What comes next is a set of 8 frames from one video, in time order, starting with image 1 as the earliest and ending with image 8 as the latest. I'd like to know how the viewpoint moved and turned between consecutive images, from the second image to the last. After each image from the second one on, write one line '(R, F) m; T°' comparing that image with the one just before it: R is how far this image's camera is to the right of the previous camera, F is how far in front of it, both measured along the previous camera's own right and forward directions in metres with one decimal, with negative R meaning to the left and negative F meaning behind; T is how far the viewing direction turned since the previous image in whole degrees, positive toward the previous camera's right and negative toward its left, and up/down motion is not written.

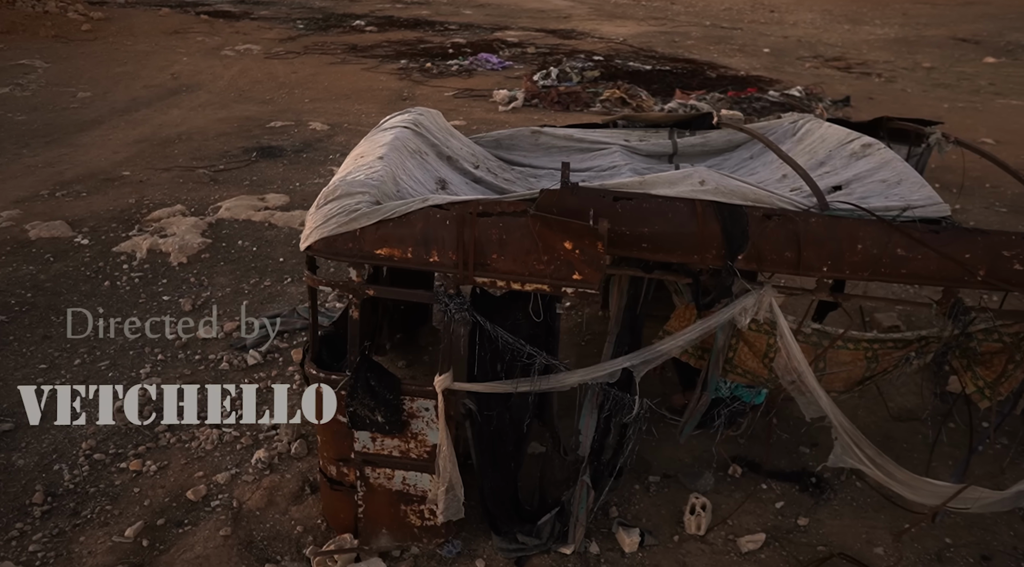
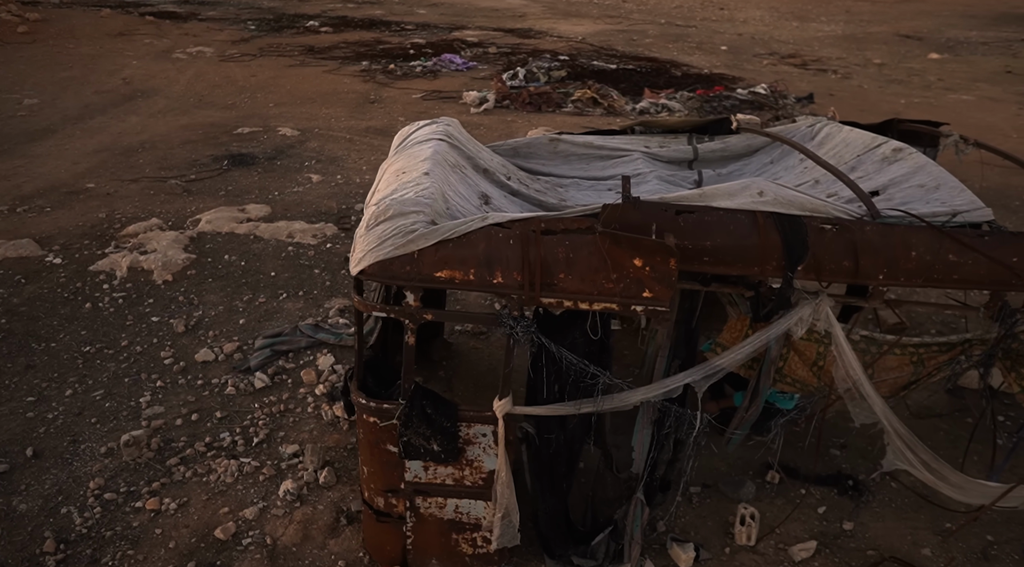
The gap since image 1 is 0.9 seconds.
(-0.4, +0.1) m; +4°
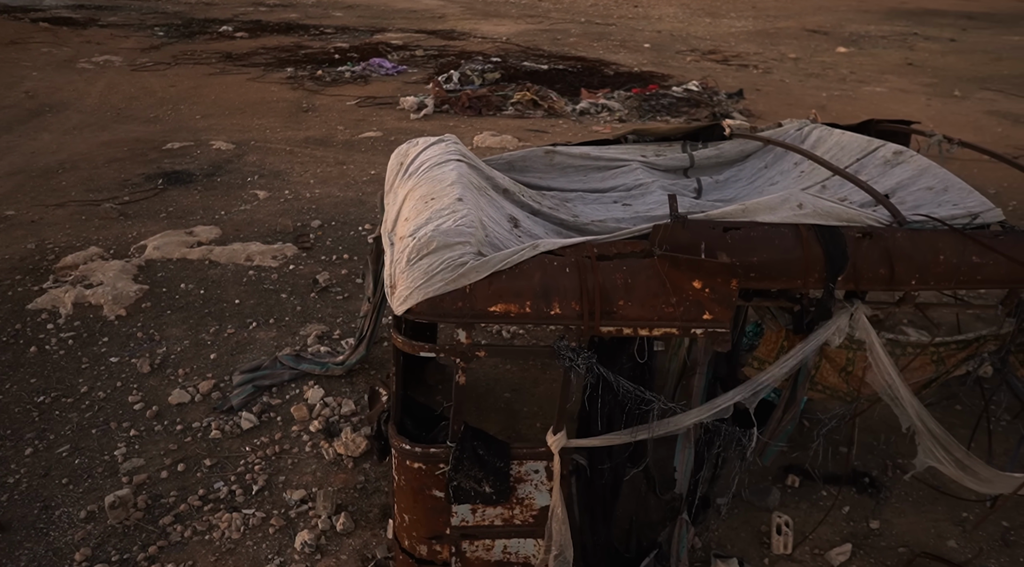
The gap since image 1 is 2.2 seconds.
(-0.5, +0.2) m; +7°
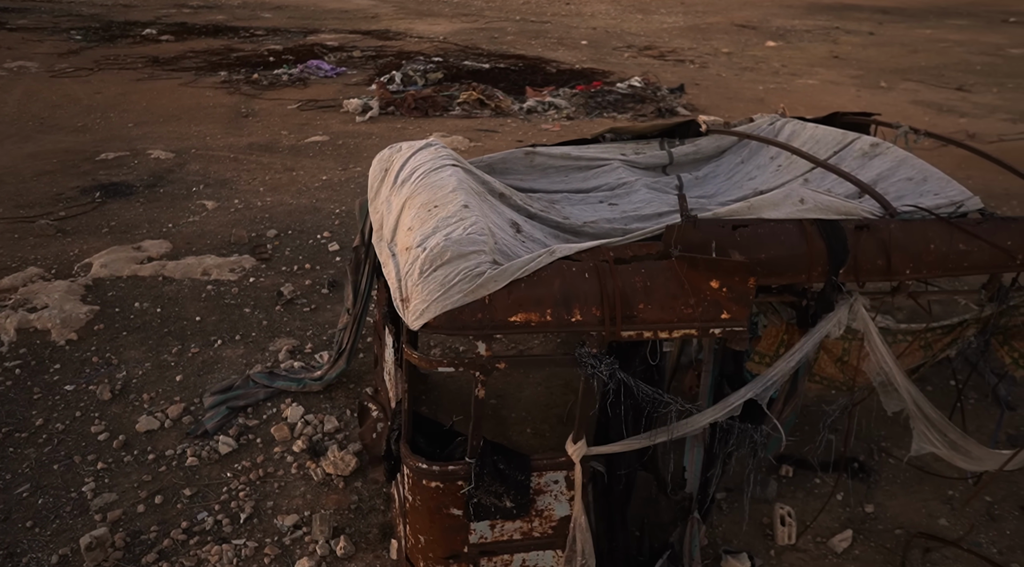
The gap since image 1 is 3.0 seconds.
(-0.3, +0.1) m; +5°
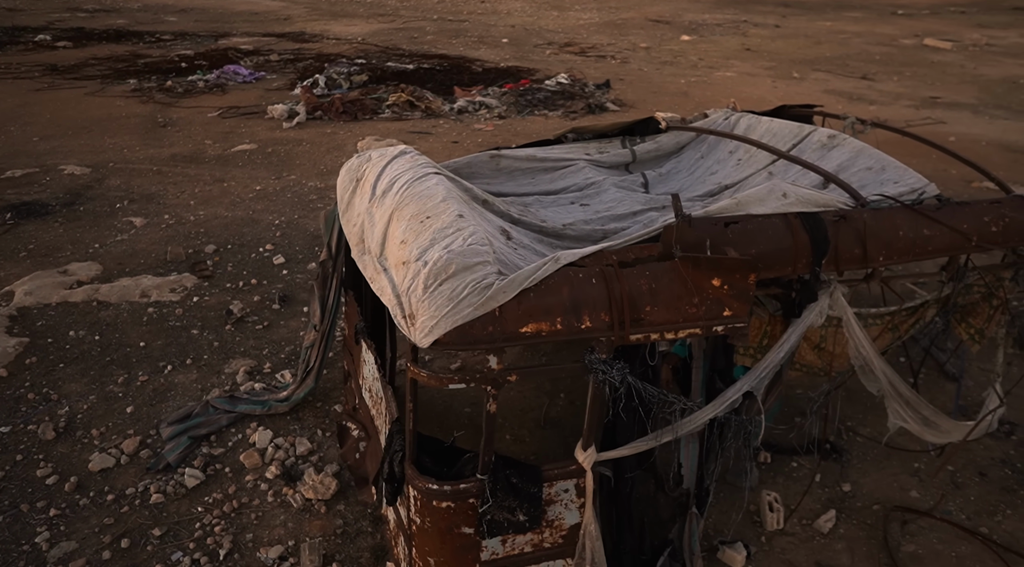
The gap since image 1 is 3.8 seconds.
(-0.3, +0.1) m; +6°
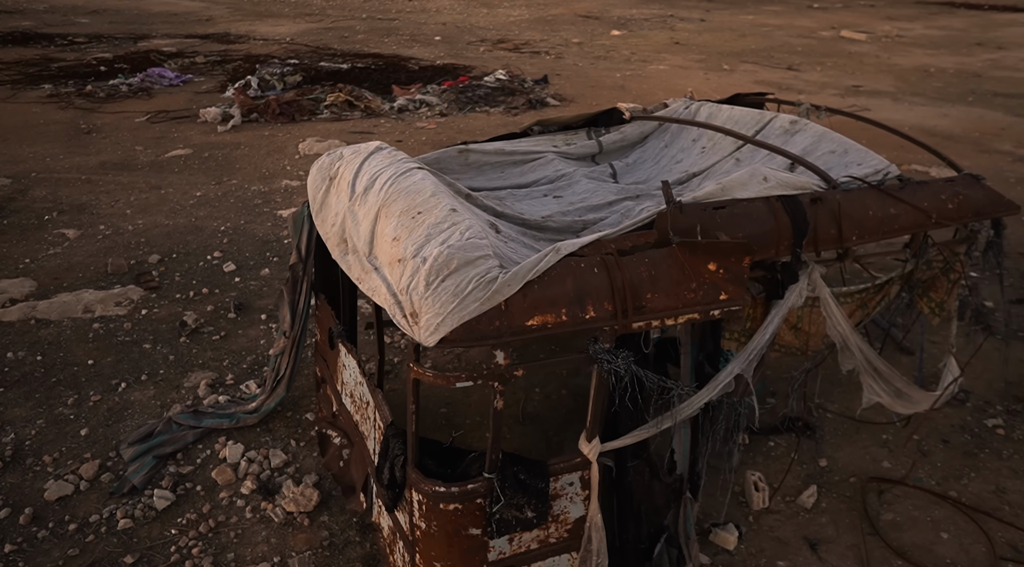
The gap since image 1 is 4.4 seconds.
(-0.2, +0.1) m; +5°
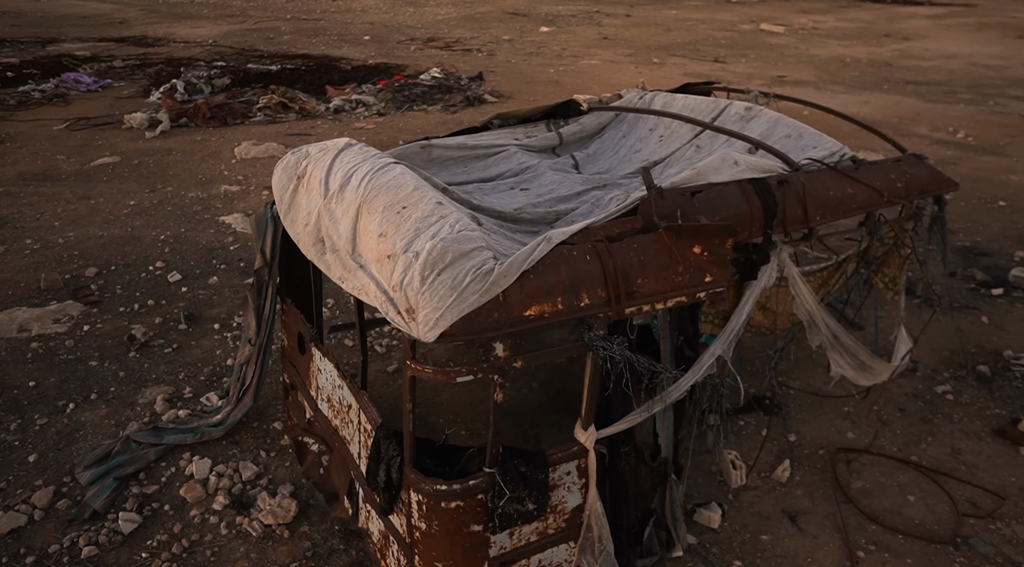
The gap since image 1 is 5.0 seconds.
(-0.2, 0.0) m; +5°
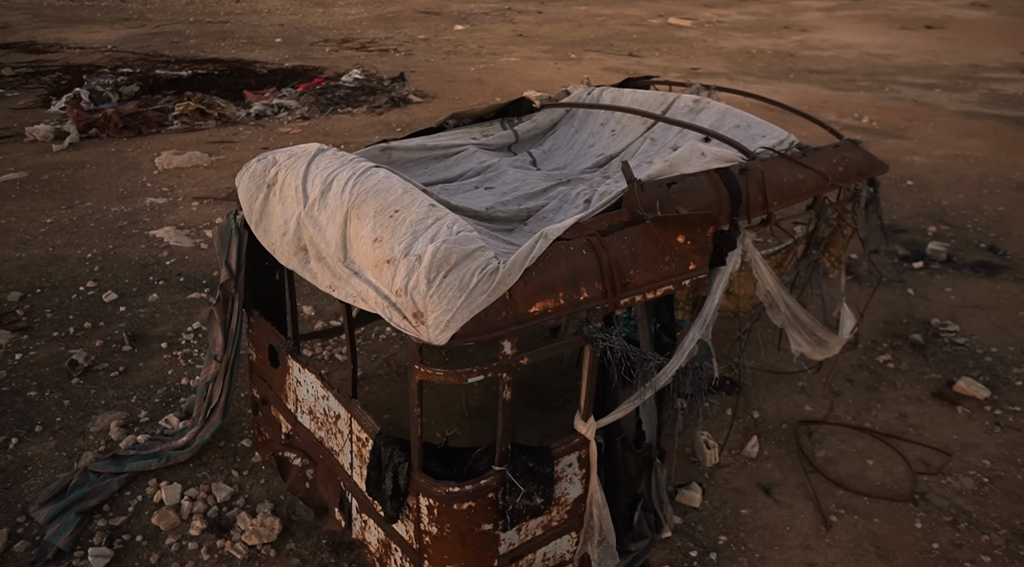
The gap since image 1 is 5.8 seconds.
(-0.3, 0.0) m; +6°
